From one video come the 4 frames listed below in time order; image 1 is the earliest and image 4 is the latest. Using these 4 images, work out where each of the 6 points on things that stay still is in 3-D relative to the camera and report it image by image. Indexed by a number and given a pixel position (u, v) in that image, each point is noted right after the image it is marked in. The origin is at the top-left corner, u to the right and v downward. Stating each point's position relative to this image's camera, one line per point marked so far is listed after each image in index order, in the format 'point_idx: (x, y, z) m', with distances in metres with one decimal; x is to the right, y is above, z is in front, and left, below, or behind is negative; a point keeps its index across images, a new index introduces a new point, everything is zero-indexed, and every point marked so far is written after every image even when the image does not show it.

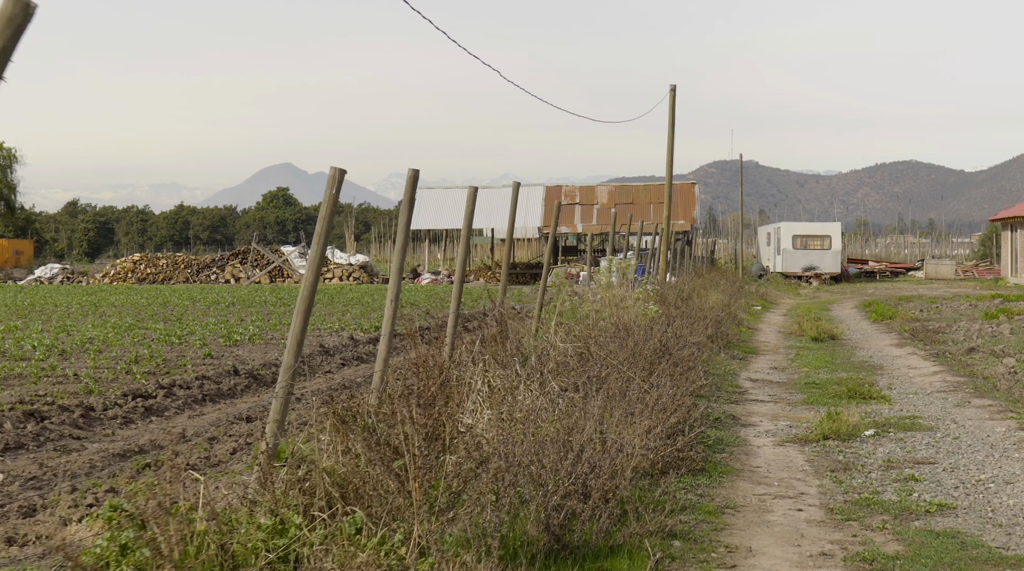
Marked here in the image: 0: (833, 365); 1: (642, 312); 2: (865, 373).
0: (+4.1, -1.0, +15.2) m
1: (+1.6, -0.4, +14.9) m
2: (+4.2, -1.1, +14.1) m
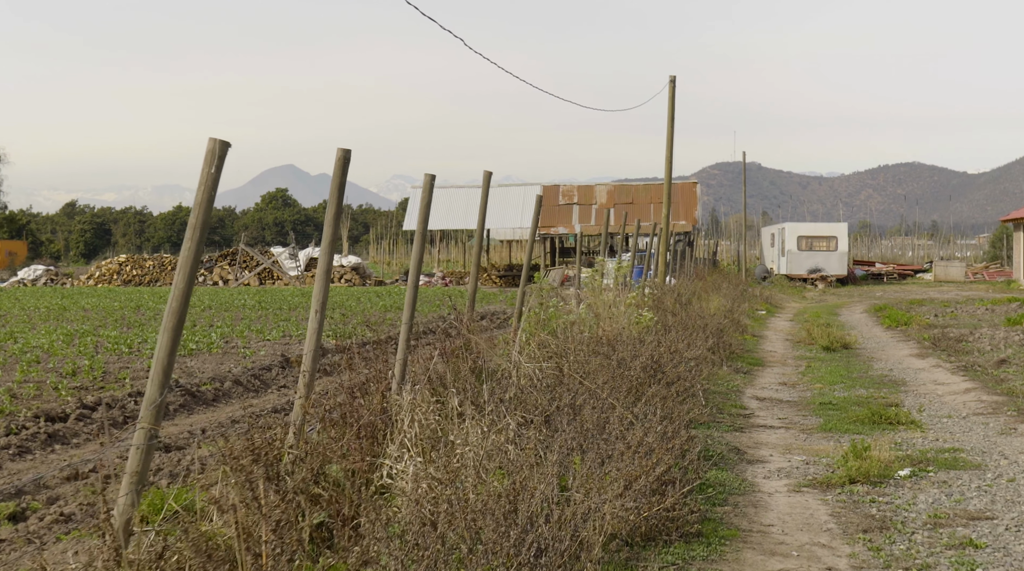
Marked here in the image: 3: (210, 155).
0: (+3.8, -1.1, +13.5) m
1: (+1.4, -0.4, +13.2) m
2: (+3.9, -1.1, +12.4) m
3: (-1.4, +0.6, +5.6) m
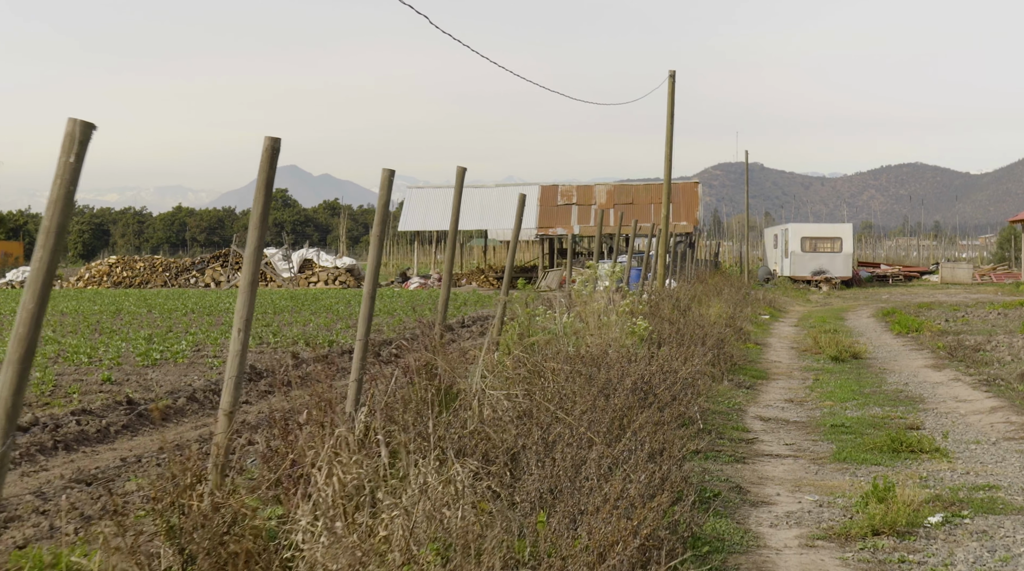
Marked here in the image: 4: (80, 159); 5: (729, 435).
0: (+3.6, -1.1, +12.3) m
1: (+1.2, -0.5, +12.1) m
2: (+3.7, -1.2, +11.3) m
3: (-1.7, +0.5, +4.4) m
4: (-1.6, +0.5, +4.5) m
5: (+1.8, -1.2, +9.6) m
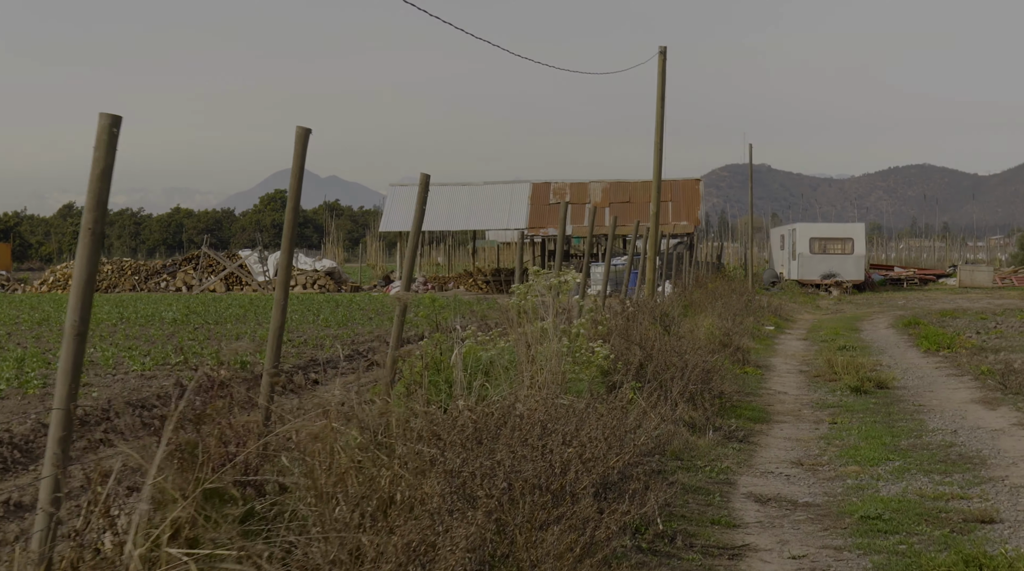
0: (+2.9, -1.3, +8.9) m
1: (+0.4, -0.6, +8.7) m
2: (+3.0, -1.3, +7.9) m
3: (-2.4, +0.4, +1.1) m
4: (-2.4, +0.4, +1.1) m
5: (+1.0, -1.3, +6.2) m
